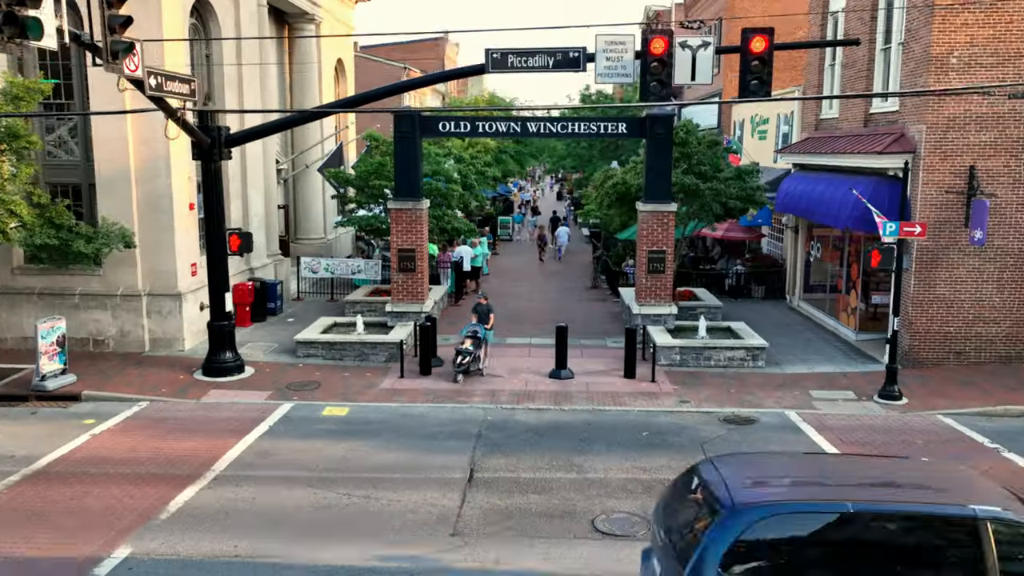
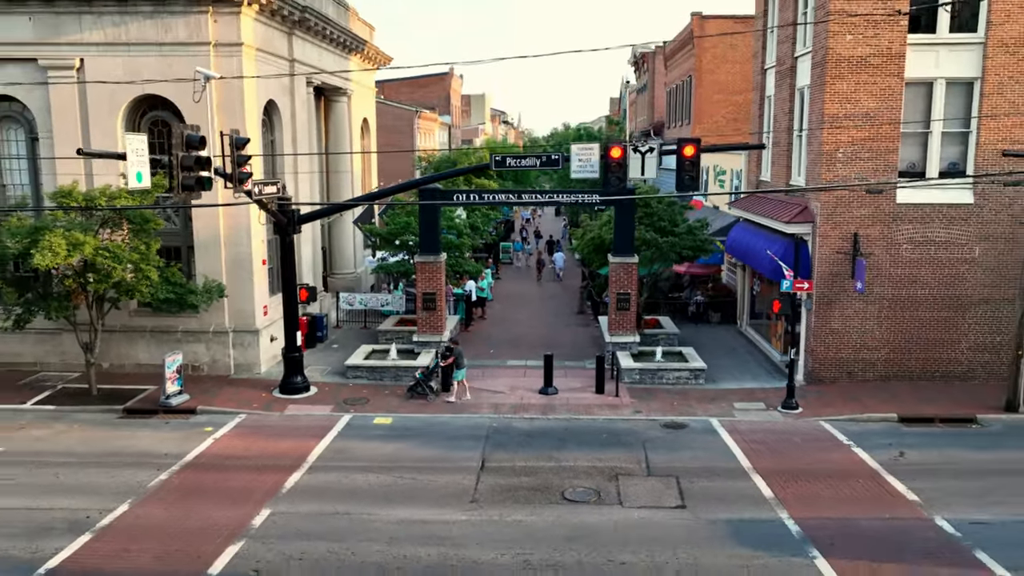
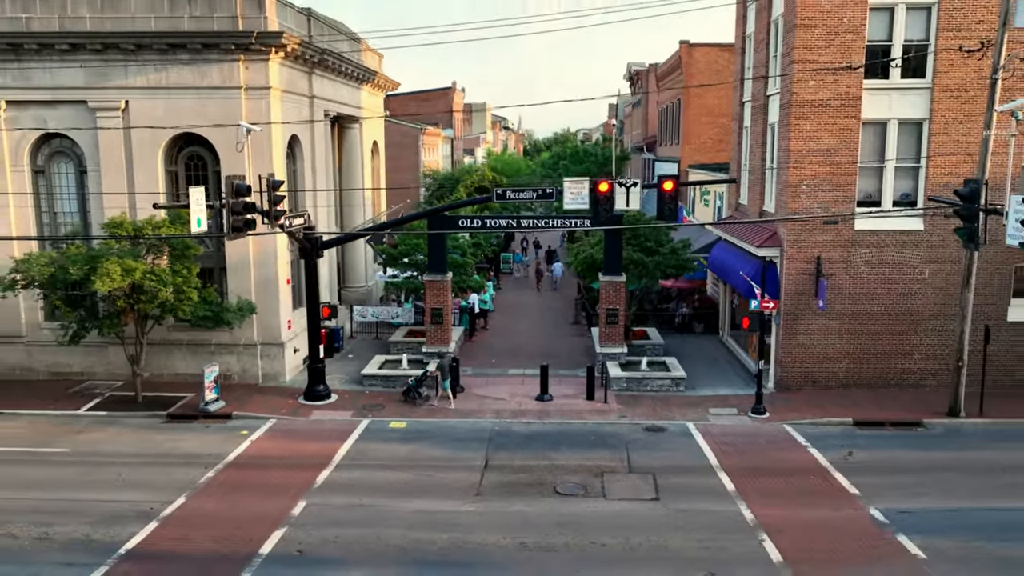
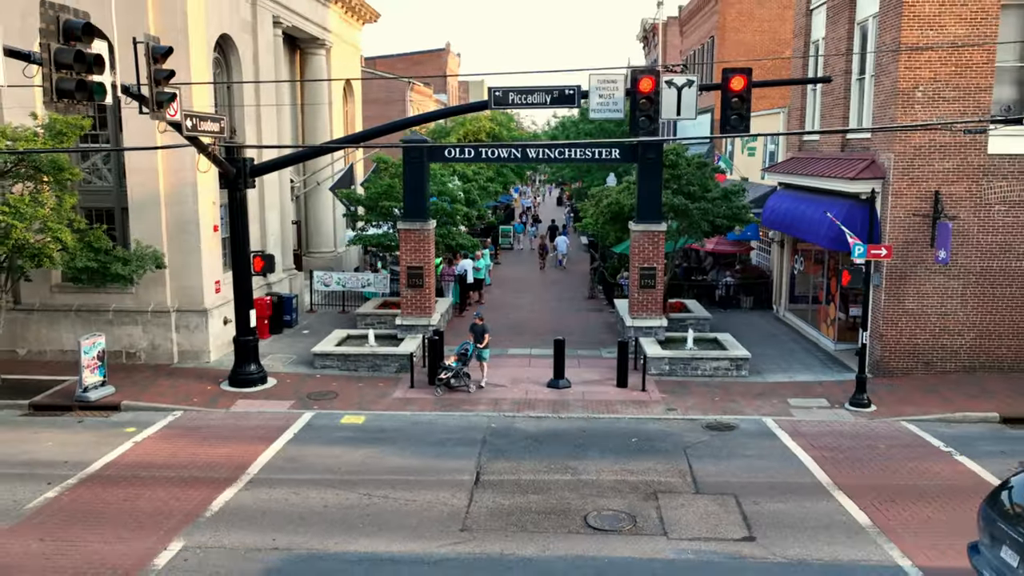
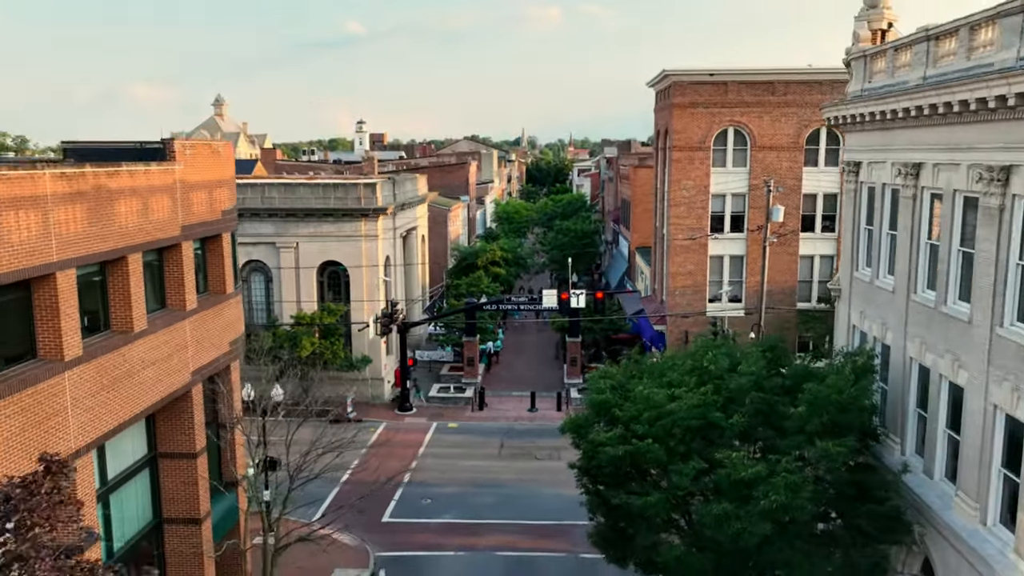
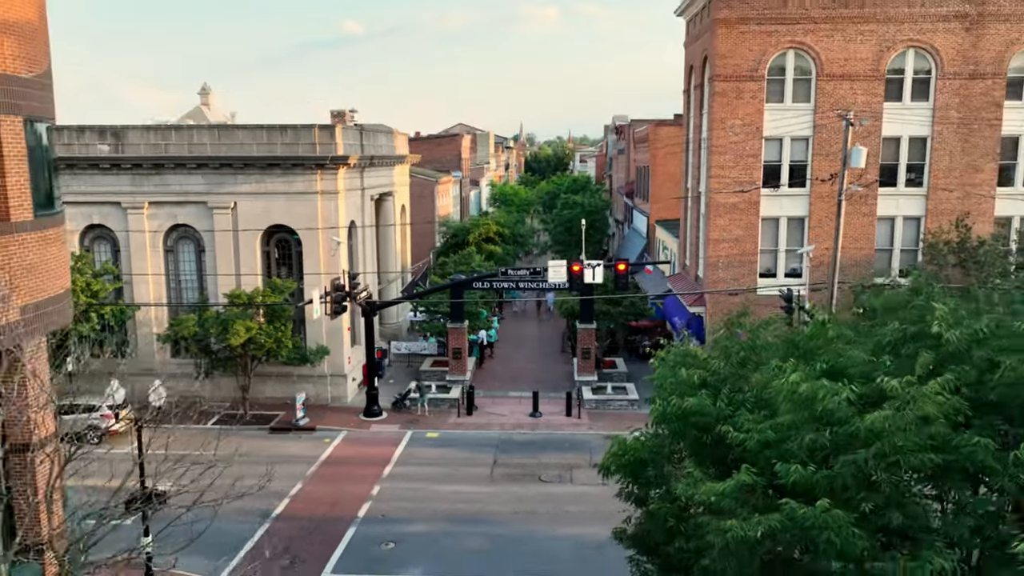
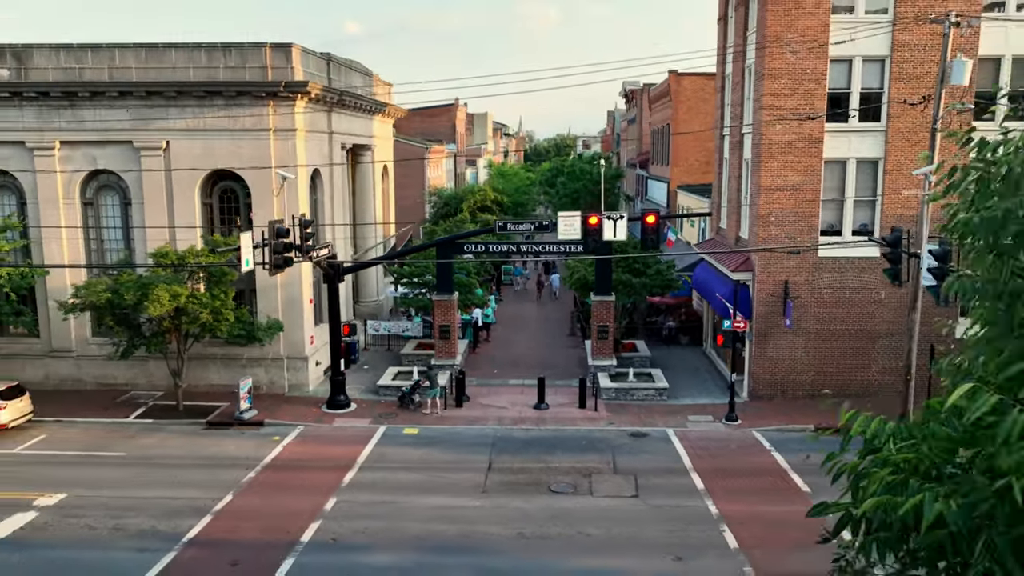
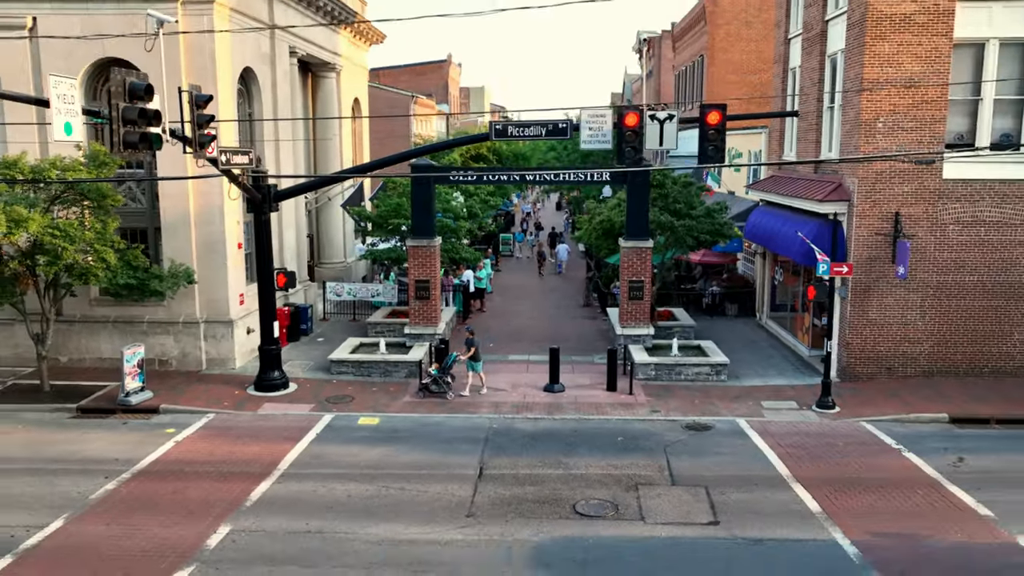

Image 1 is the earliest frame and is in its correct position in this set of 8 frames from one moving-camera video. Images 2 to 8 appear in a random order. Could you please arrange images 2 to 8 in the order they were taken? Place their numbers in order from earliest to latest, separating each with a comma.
4, 8, 2, 3, 7, 6, 5
